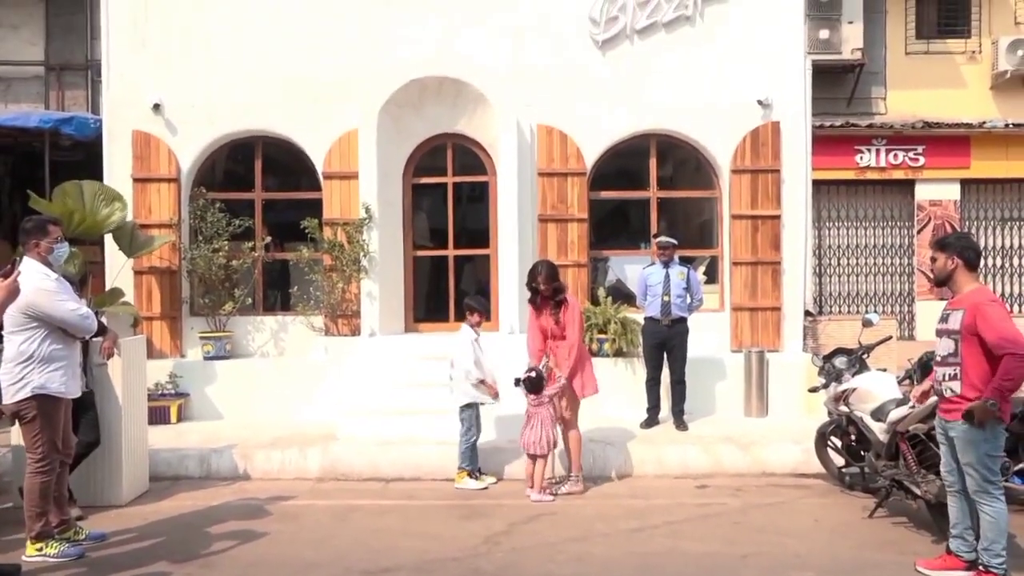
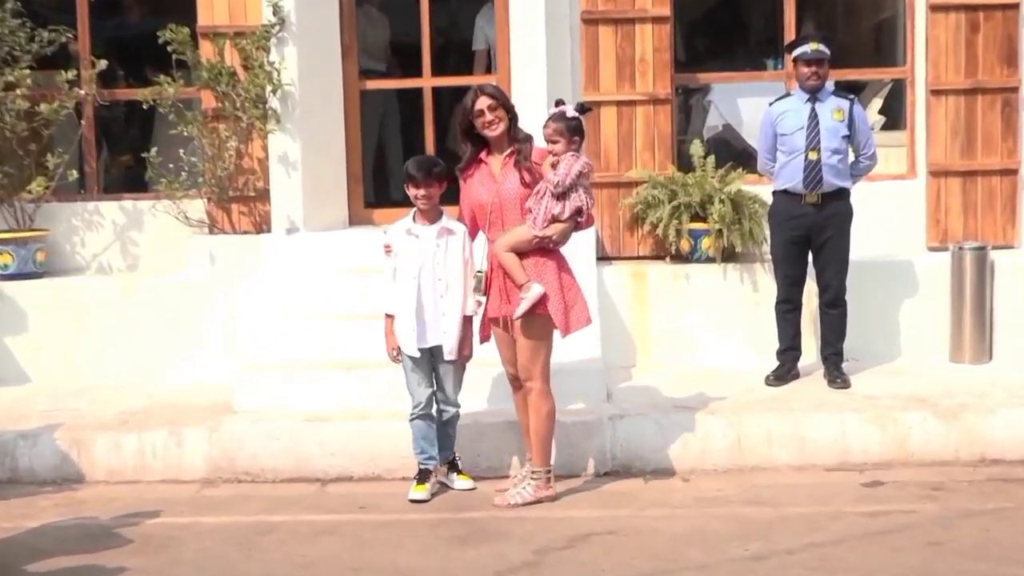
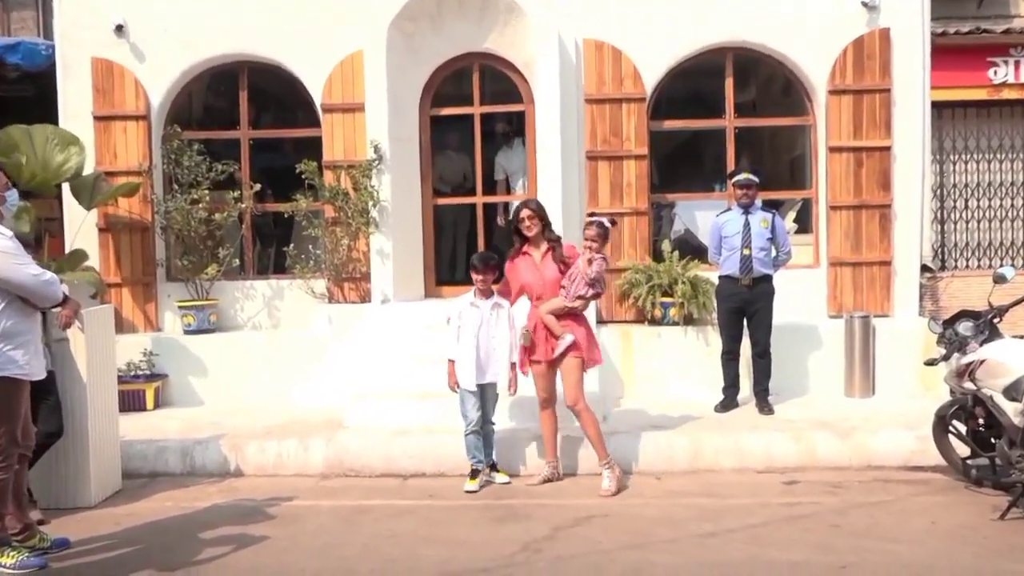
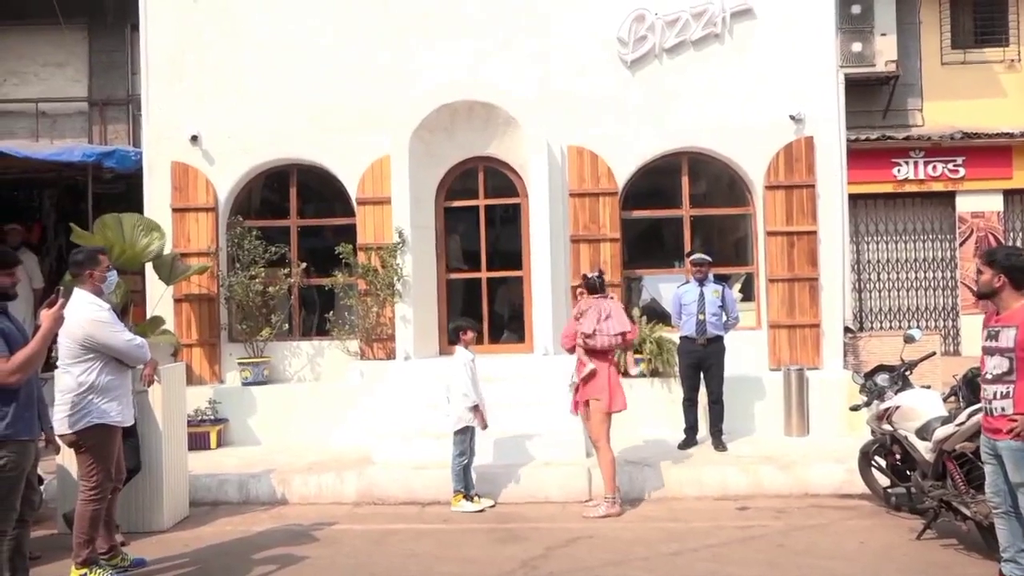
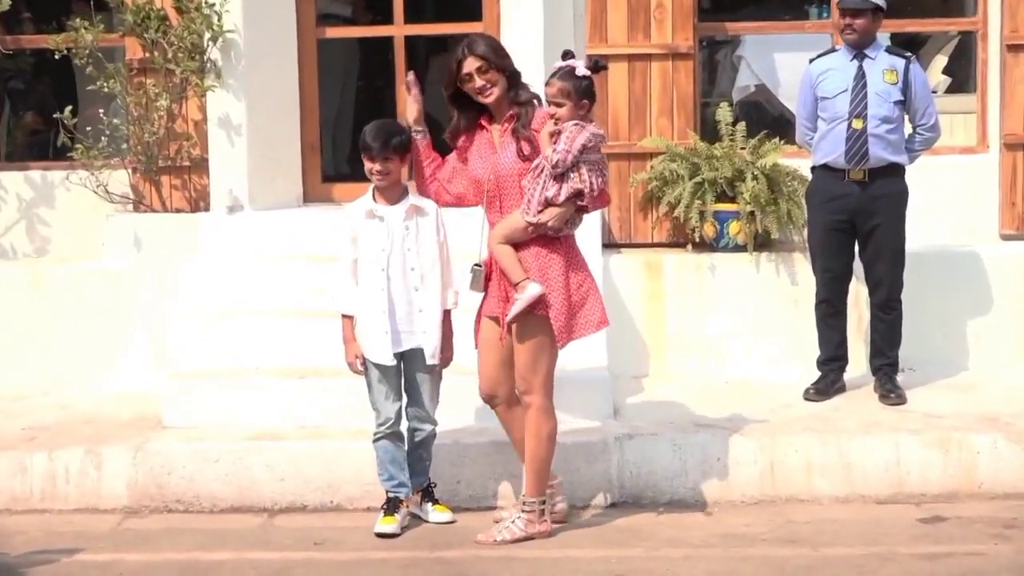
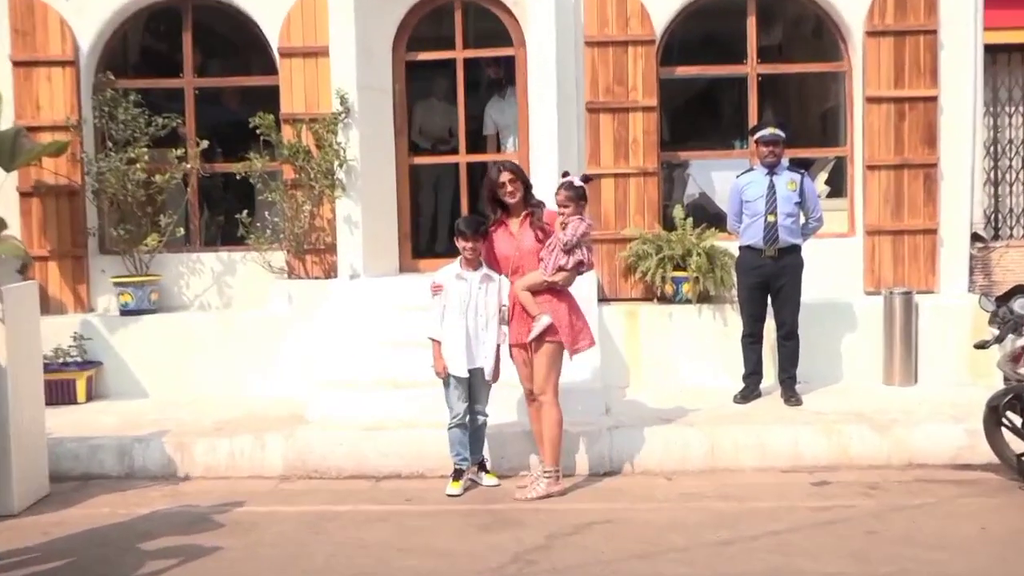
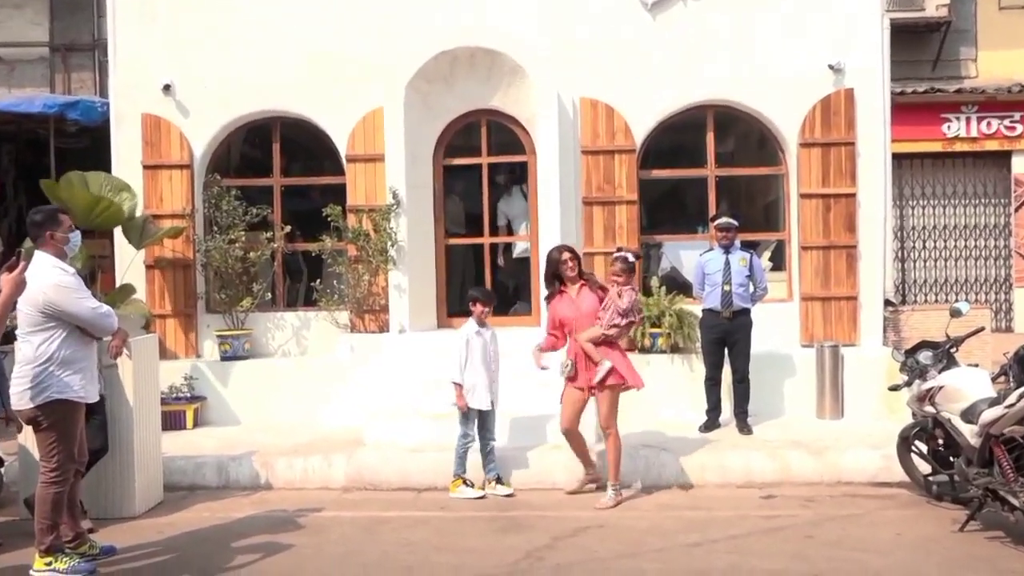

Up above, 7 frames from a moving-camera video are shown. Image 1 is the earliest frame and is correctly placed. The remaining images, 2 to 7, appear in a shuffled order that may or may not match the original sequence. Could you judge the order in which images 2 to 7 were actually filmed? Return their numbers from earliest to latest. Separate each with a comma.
4, 7, 3, 6, 2, 5
